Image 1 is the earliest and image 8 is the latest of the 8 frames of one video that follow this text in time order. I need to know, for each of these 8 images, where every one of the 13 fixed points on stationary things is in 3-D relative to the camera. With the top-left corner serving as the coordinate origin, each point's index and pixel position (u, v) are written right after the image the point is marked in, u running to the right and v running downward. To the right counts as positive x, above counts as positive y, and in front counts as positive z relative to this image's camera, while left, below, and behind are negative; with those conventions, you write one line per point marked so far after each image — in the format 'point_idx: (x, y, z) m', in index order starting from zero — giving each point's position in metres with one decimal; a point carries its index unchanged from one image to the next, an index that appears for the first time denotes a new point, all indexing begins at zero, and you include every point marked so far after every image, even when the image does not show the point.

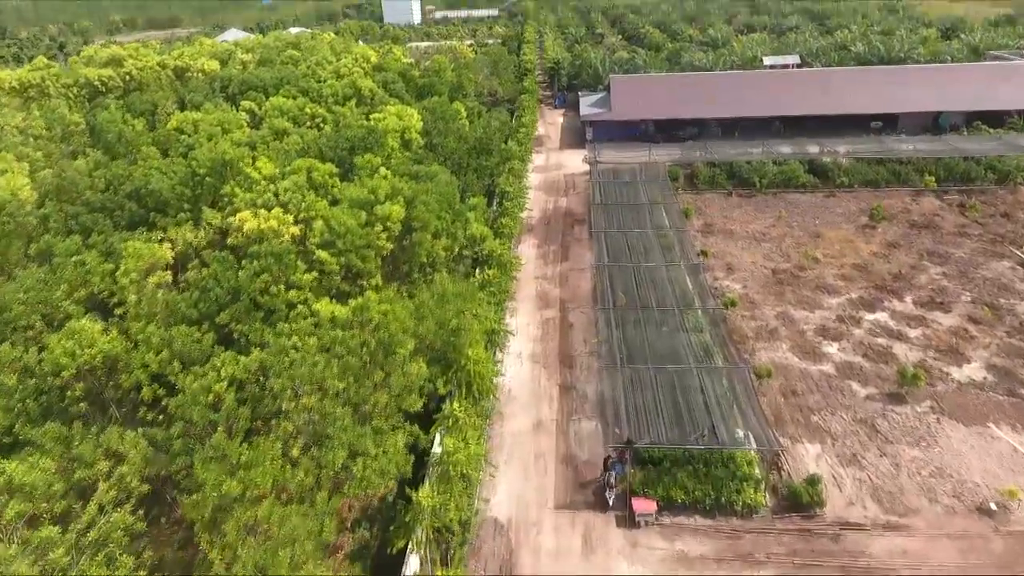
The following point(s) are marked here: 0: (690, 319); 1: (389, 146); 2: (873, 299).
0: (+5.0, -0.9, +17.5) m
1: (-3.6, +4.0, +18.1) m
2: (+11.2, -0.4, +19.4) m
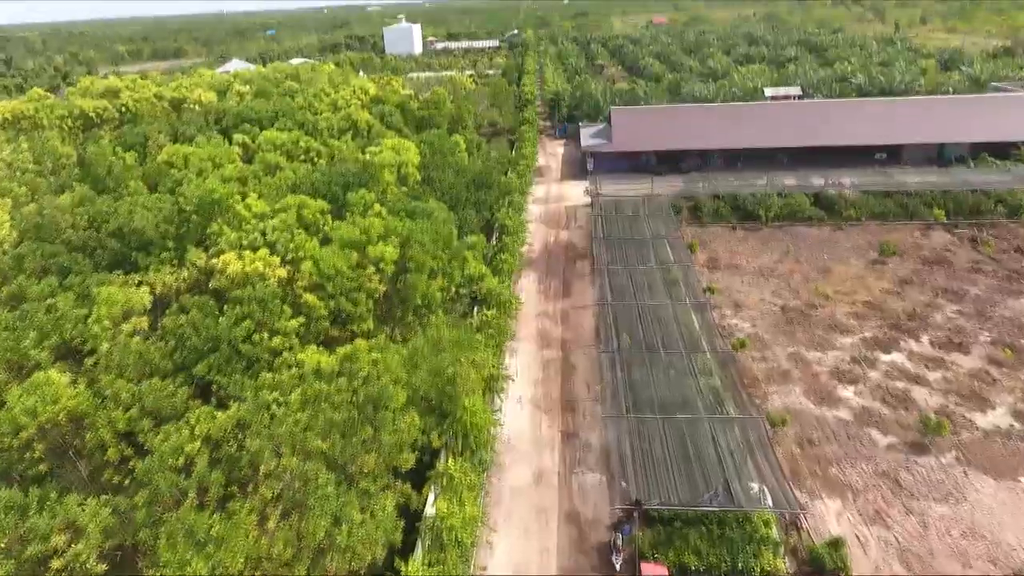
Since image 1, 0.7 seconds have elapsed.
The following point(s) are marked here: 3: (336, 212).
0: (+5.0, -2.0, +16.8) m
1: (-3.6, +2.9, +17.5) m
2: (+11.2, -1.5, +18.6) m
3: (-4.6, +1.9, +16.1) m
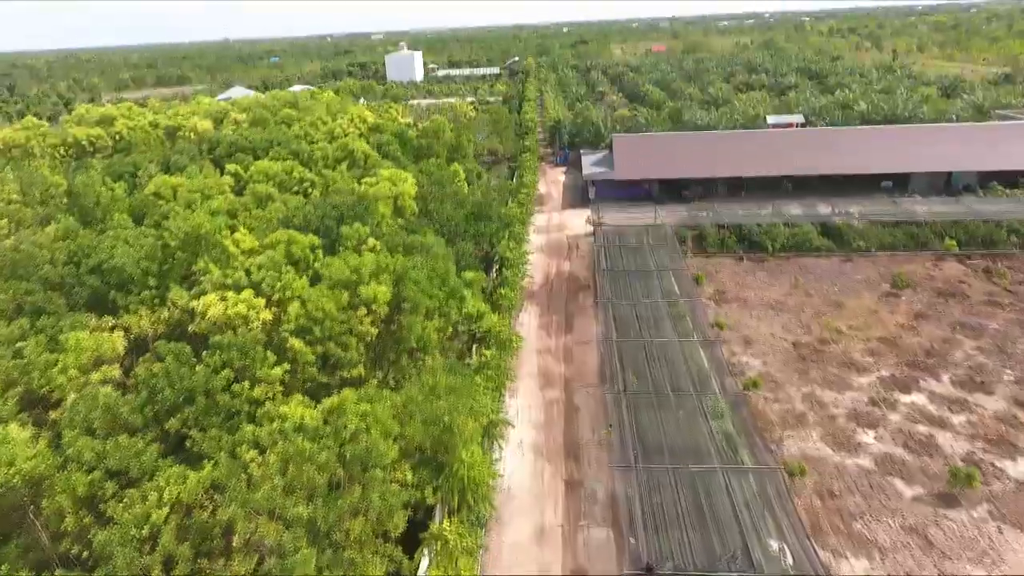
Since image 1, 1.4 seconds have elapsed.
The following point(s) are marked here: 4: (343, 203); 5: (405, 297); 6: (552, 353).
0: (+5.0, -2.9, +15.9) m
1: (-3.6, +1.9, +16.8) m
2: (+11.2, -2.6, +17.7) m
3: (-4.5, +1.0, +15.4) m
4: (-4.5, +2.3, +16.5) m
5: (-2.3, -0.2, +13.2) m
6: (+1.3, -2.1, +19.7) m
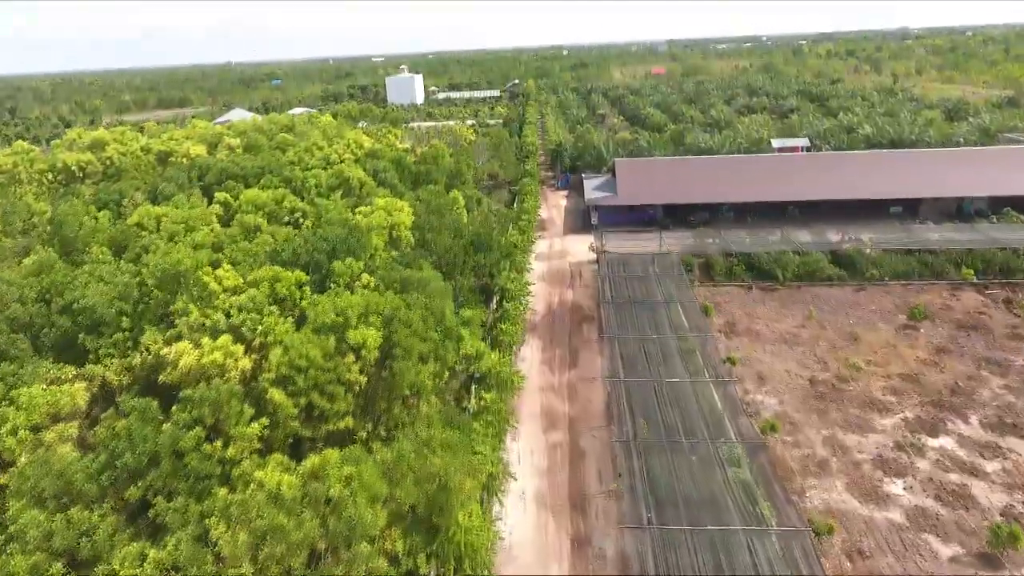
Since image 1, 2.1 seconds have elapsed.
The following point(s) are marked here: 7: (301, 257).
0: (+5.1, -3.8, +14.8) m
1: (-3.5, +1.0, +15.9) m
2: (+11.3, -3.5, +16.7) m
3: (-4.5, +0.1, +14.4) m
4: (-4.5, +1.4, +15.6) m
5: (-2.3, -1.0, +12.2) m
6: (+1.3, -3.1, +18.6) m
7: (-5.0, +0.7, +14.6) m
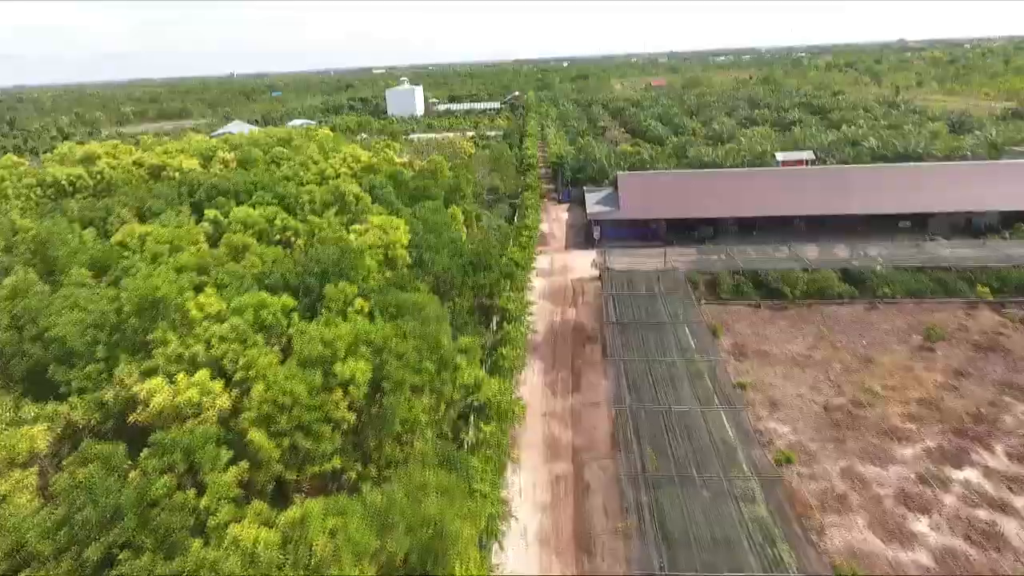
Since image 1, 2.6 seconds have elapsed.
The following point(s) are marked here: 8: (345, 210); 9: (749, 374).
0: (+5.1, -4.4, +14.0) m
1: (-3.5, +0.4, +15.1) m
2: (+11.3, -4.1, +15.8) m
3: (-4.5, -0.5, +13.7) m
4: (-4.4, +0.8, +14.9) m
5: (-2.3, -1.5, +11.5) m
6: (+1.3, -3.7, +17.8) m
7: (-4.9, +0.1, +13.9) m
8: (-5.4, +2.5, +20.0) m
9: (+7.6, -2.8, +19.9) m
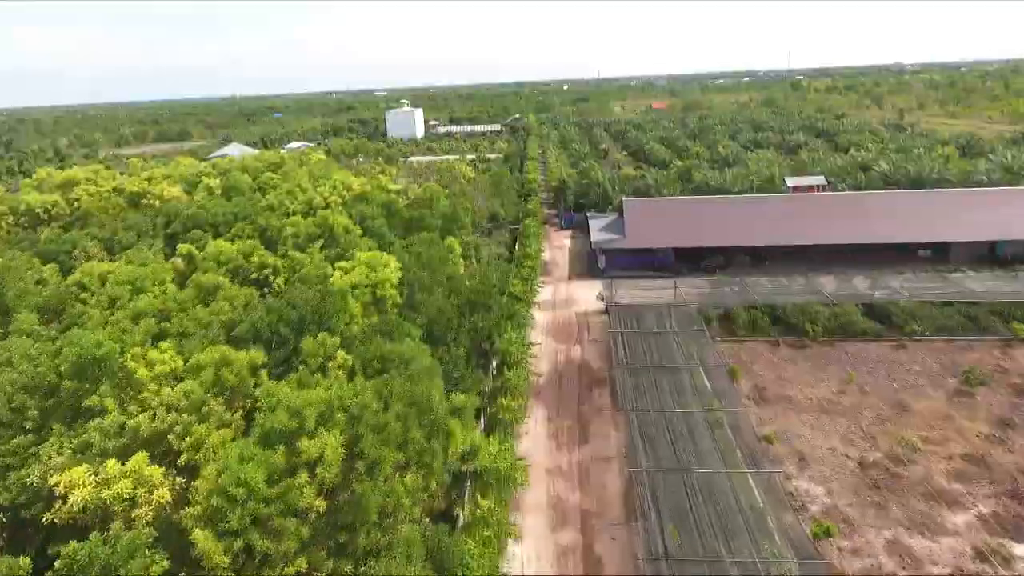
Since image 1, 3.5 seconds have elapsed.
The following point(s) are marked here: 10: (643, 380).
0: (+5.1, -5.4, +12.2) m
1: (-3.5, -0.6, +13.5) m
2: (+11.3, -5.2, +14.1) m
3: (-4.5, -1.4, +12.0) m
4: (-4.4, -0.2, +13.2) m
5: (-2.2, -2.4, +9.7) m
6: (+1.3, -4.8, +16.0) m
7: (-4.9, -0.8, +12.2) m
8: (-5.3, +1.3, +18.4) m
9: (+7.6, -3.9, +18.1) m
10: (+4.0, -2.8, +19.1) m
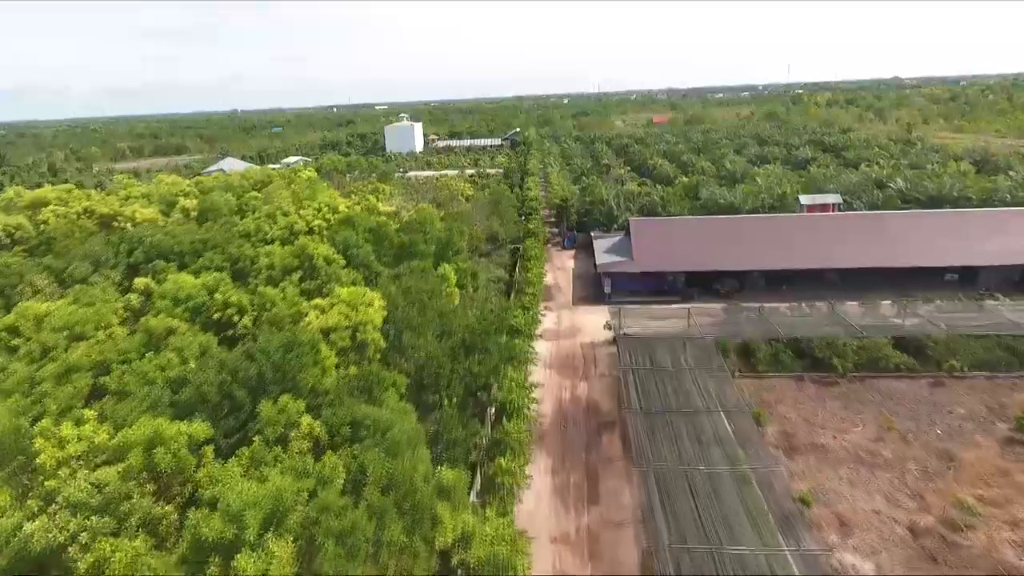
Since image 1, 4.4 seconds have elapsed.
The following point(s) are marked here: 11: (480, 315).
0: (+5.1, -6.3, +10.1) m
1: (-3.5, -1.5, +11.5) m
2: (+11.3, -6.1, +12.0) m
3: (-4.5, -2.3, +10.0) m
4: (-4.4, -1.1, +11.3) m
5: (-2.2, -3.2, +7.7) m
6: (+1.3, -5.8, +14.0) m
7: (-4.9, -1.7, +10.2) m
8: (-5.3, +0.3, +16.5) m
9: (+7.6, -4.9, +16.1) m
10: (+4.0, -3.8, +17.1) m
11: (-0.9, -0.6, +17.4) m
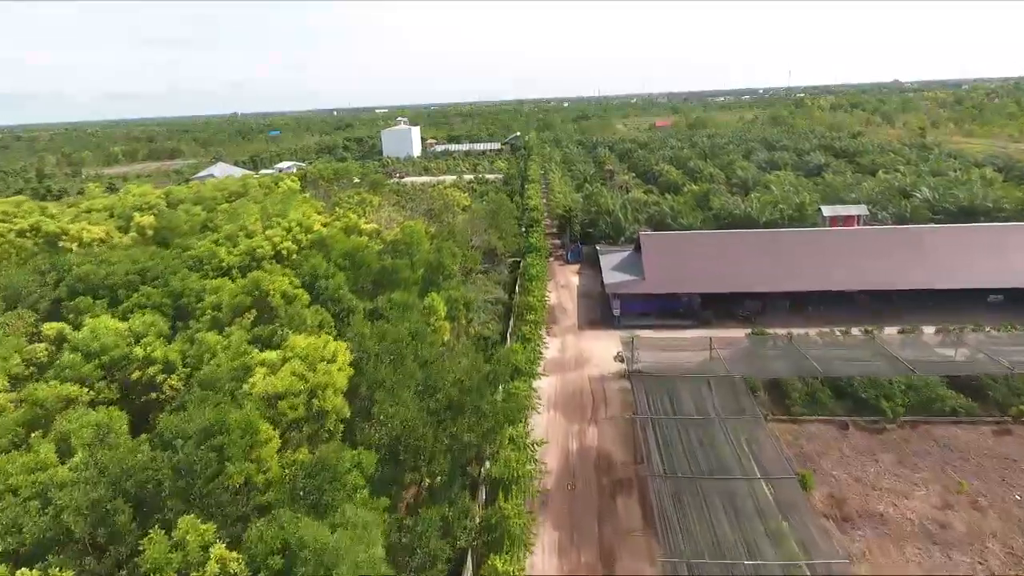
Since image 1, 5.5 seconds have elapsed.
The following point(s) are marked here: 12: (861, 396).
0: (+5.1, -7.1, +7.3) m
1: (-3.5, -2.4, +8.7) m
2: (+11.3, -7.0, +9.1) m
3: (-4.5, -3.2, +7.2) m
4: (-4.4, -2.0, +8.5) m
5: (-2.3, -4.1, +4.9) m
6: (+1.3, -6.7, +11.1) m
7: (-4.9, -2.6, +7.4) m
8: (-5.4, -0.6, +13.6) m
9: (+7.6, -5.8, +13.2) m
10: (+4.0, -4.7, +14.3) m
11: (-0.9, -1.6, +14.6) m
12: (+10.7, -3.3, +18.9) m
